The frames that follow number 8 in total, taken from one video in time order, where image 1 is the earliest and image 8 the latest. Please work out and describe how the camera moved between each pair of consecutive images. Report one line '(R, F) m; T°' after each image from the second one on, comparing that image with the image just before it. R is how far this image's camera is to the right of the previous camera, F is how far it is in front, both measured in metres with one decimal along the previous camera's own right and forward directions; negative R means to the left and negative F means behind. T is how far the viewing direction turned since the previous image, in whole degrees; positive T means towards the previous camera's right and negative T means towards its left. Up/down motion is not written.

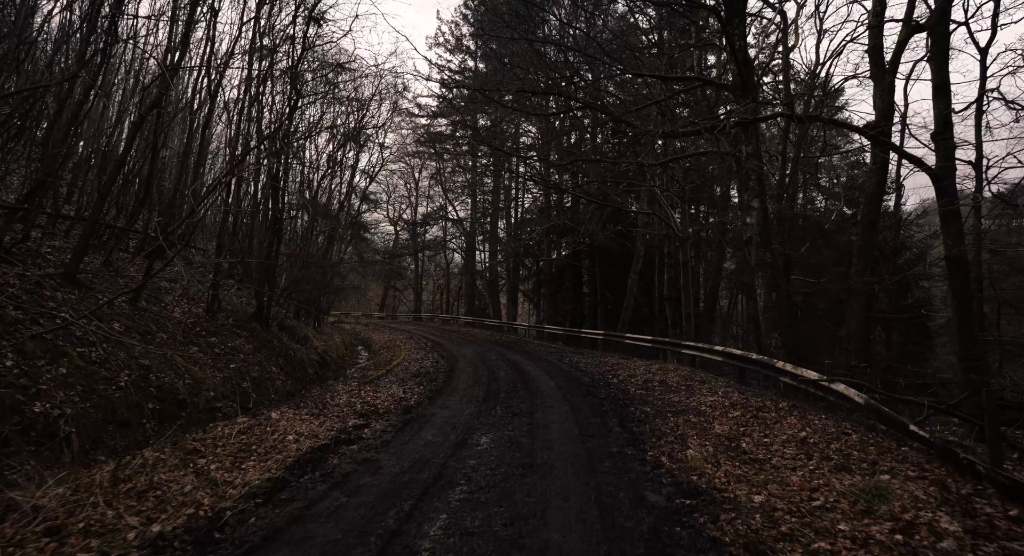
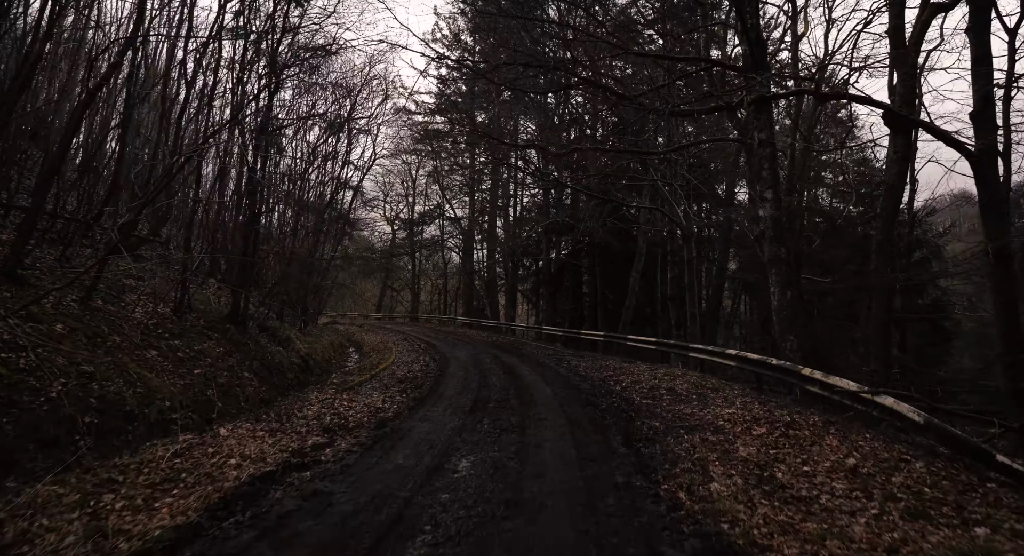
(+0.1, +0.8) m; 0°
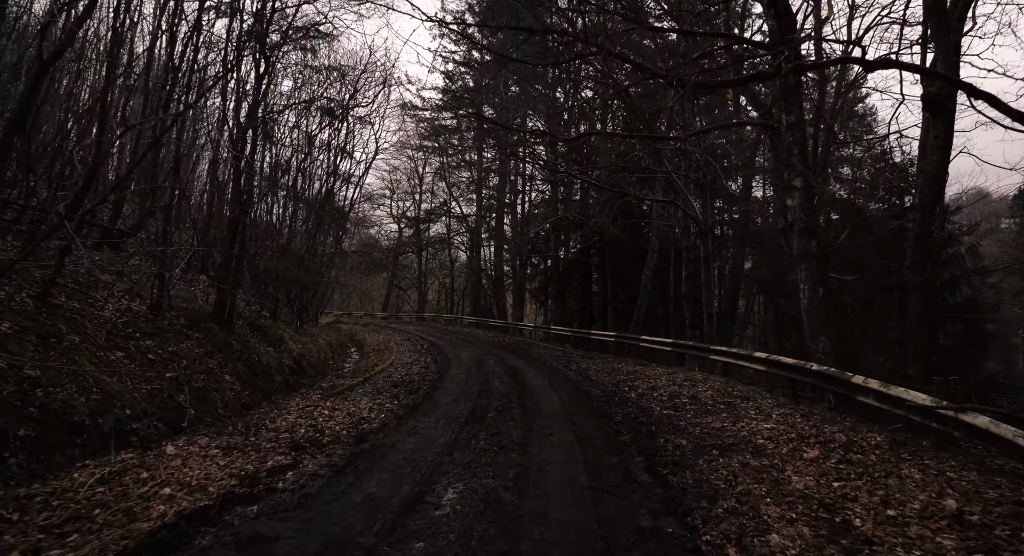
(+0.1, +0.8) m; -1°
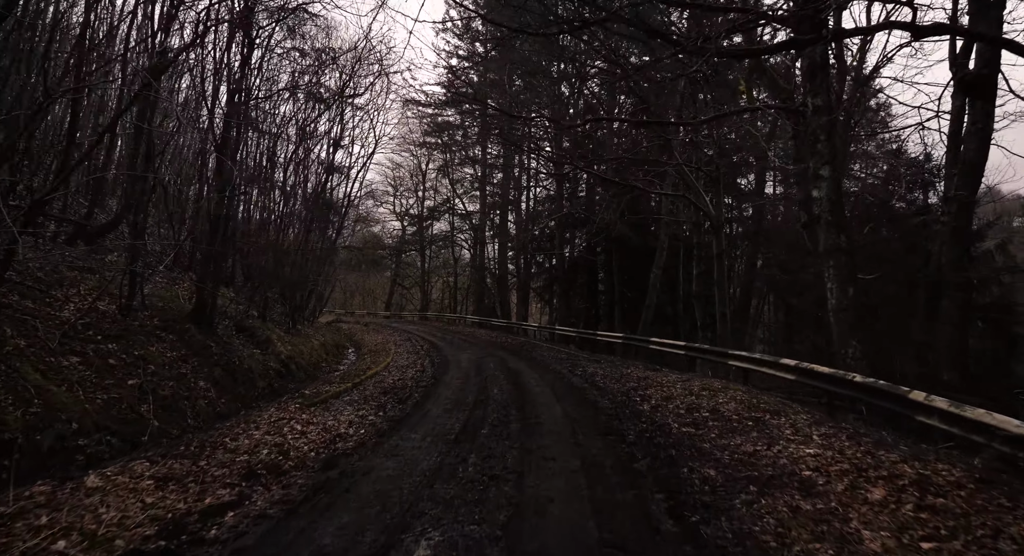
(+0.1, +0.8) m; 0°
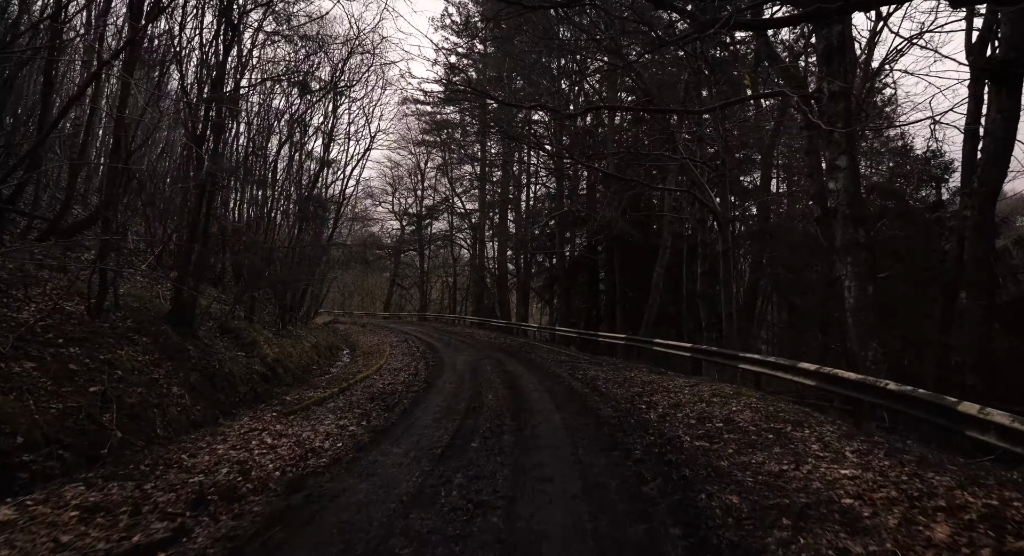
(+0.1, +0.6) m; 0°
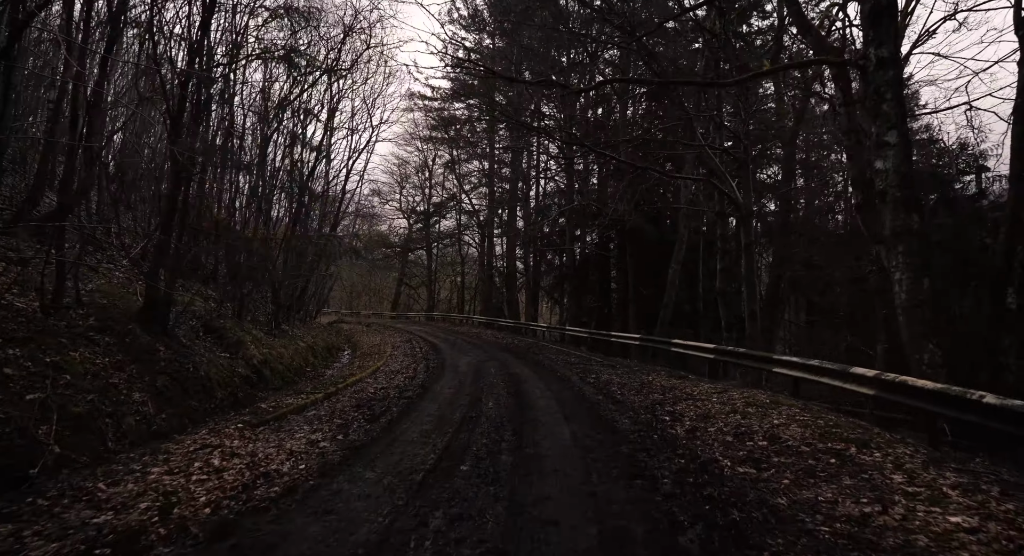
(+0.1, +0.9) m; -1°
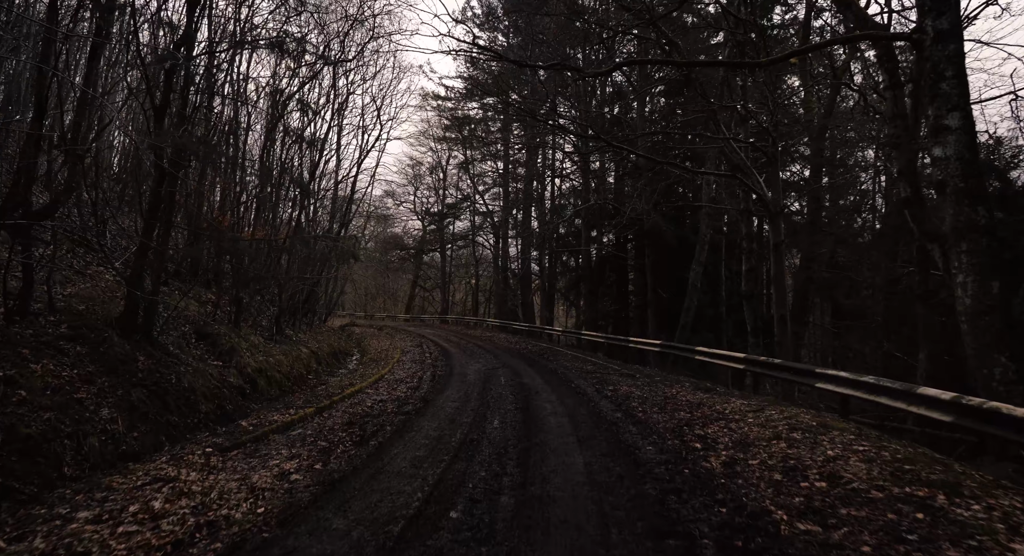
(+0.1, +0.8) m; -1°
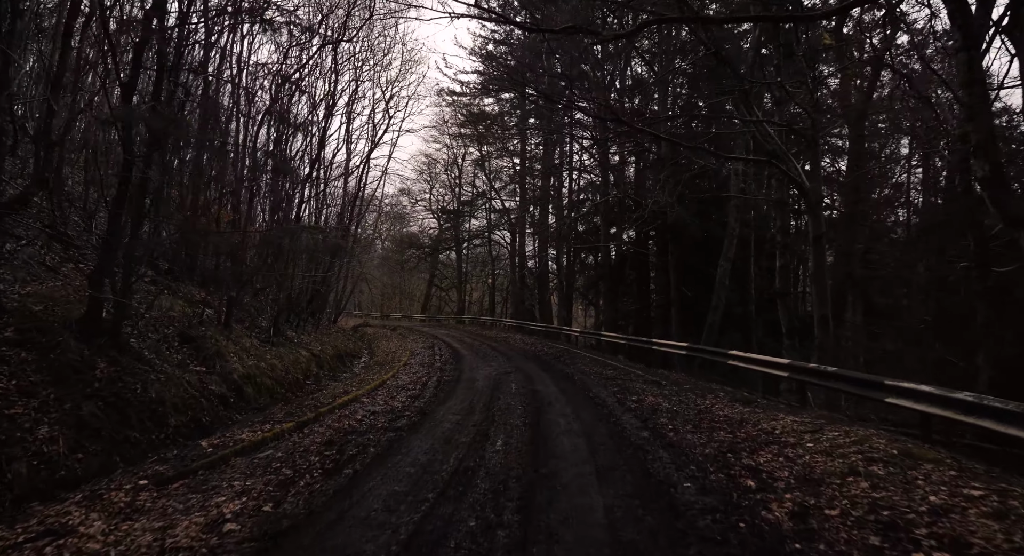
(+0.1, +1.0) m; -2°
